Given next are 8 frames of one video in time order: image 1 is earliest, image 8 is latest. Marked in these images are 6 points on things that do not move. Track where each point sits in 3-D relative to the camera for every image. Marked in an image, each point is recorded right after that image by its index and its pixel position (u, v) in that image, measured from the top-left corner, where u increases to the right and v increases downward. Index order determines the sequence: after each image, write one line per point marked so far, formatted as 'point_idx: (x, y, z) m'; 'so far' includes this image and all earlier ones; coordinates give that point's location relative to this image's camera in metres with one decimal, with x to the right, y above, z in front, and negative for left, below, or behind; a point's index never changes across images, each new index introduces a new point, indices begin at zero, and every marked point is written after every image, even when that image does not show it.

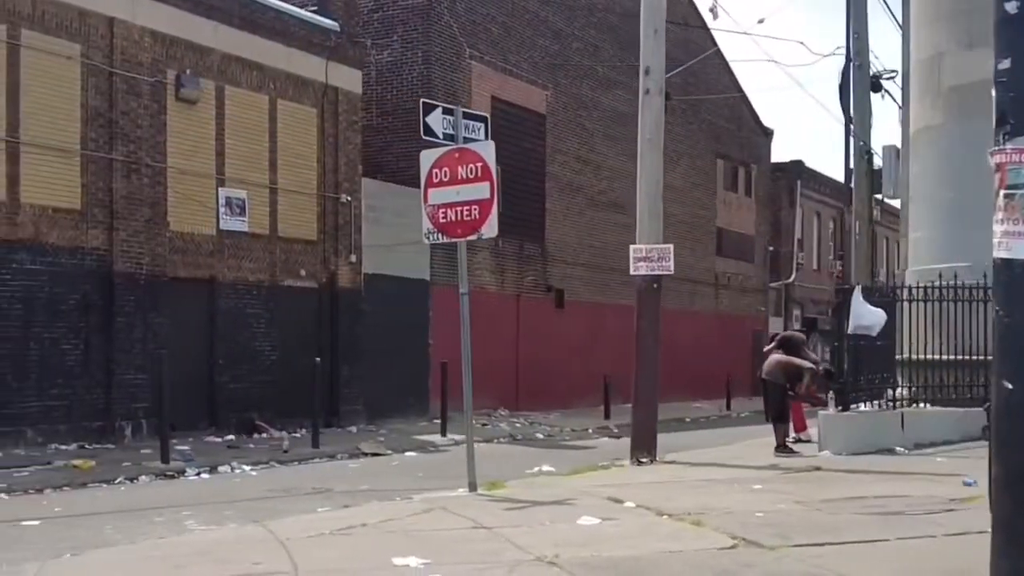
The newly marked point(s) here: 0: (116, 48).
0: (-5.5, +3.3, +16.6) m
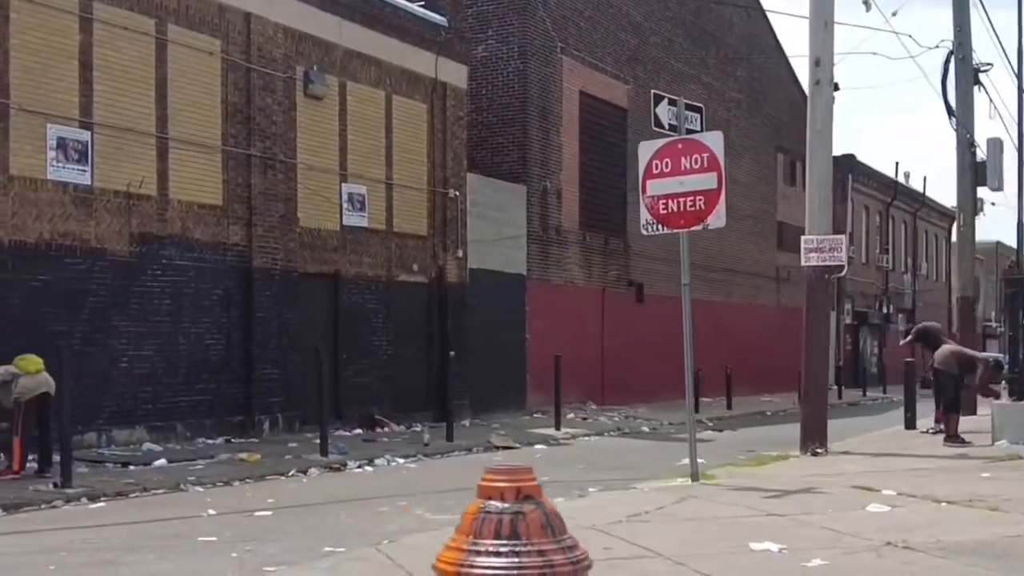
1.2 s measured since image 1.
0: (-3.6, +3.4, +16.7) m
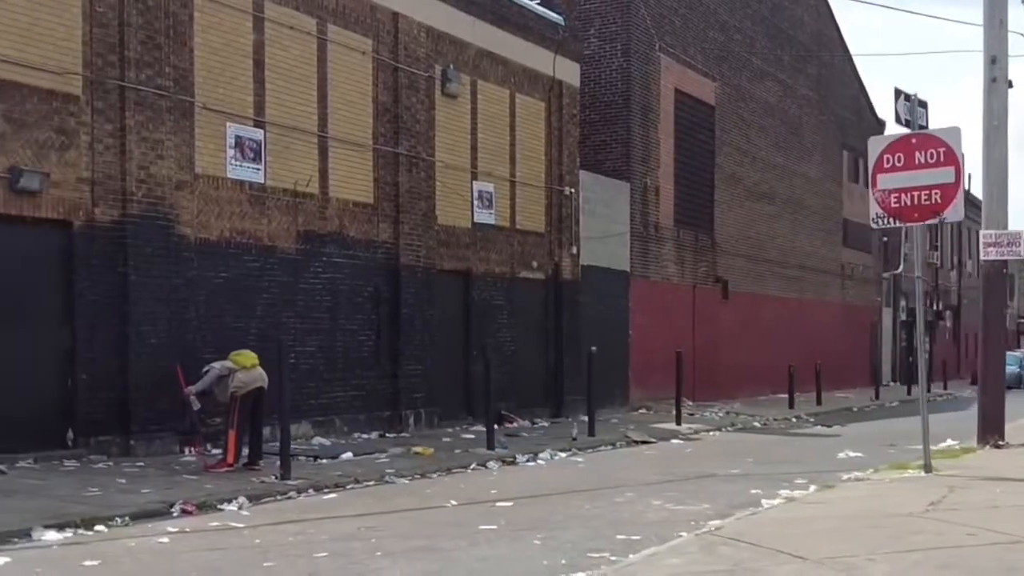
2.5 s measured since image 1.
0: (-1.6, +3.4, +16.8) m
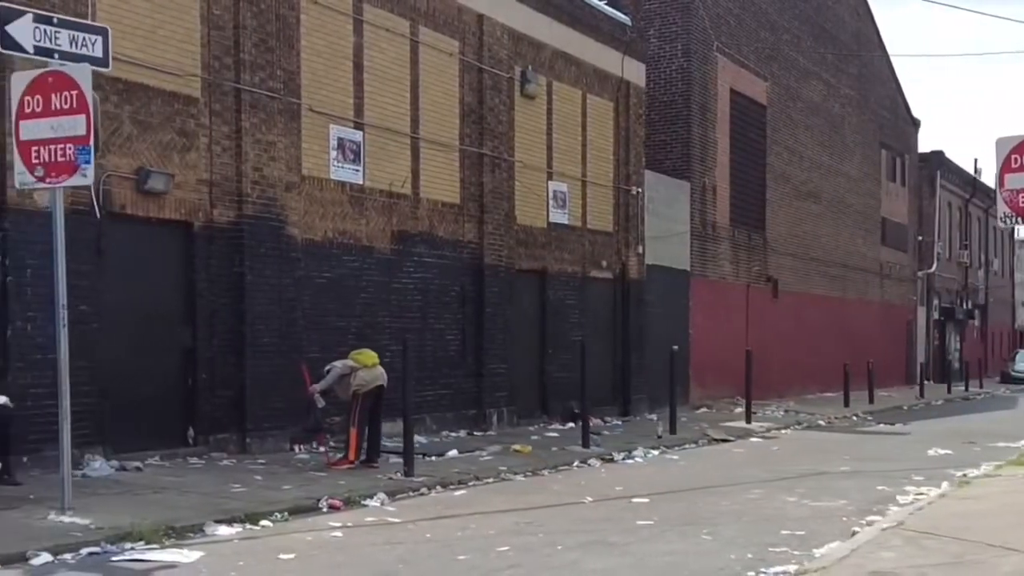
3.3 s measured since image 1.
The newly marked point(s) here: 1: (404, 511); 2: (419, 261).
0: (-0.4, +3.4, +17.0) m
1: (-0.8, -1.8, +9.6) m
2: (-1.2, +0.3, +15.8) m
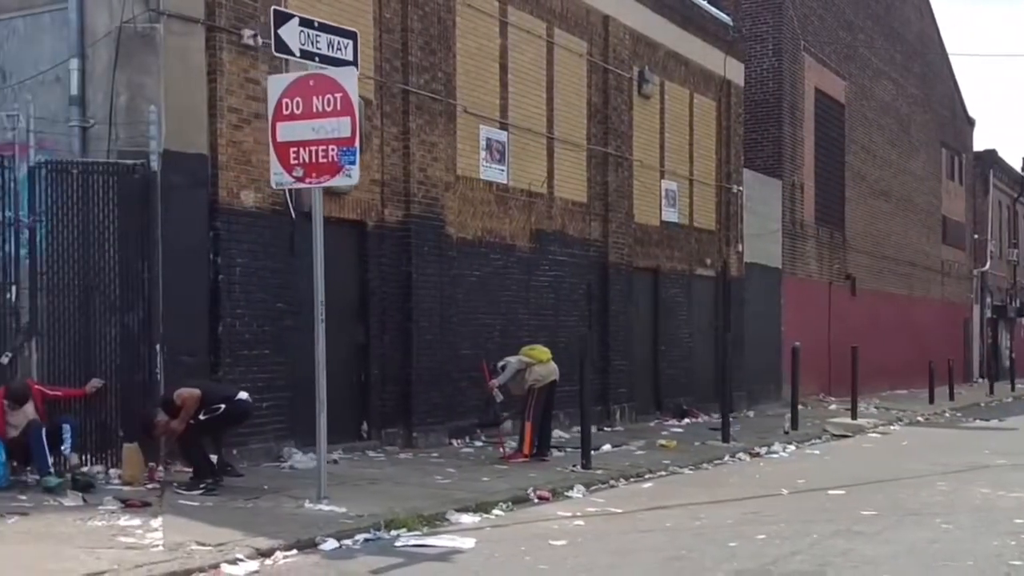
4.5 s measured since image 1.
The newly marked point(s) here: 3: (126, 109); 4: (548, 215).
0: (+1.4, +3.5, +17.2) m
1: (+0.8, -1.7, +9.8) m
2: (+0.6, +0.4, +16.0) m
3: (-3.1, +1.4, +9.8) m
4: (+0.5, +1.0, +15.8) m
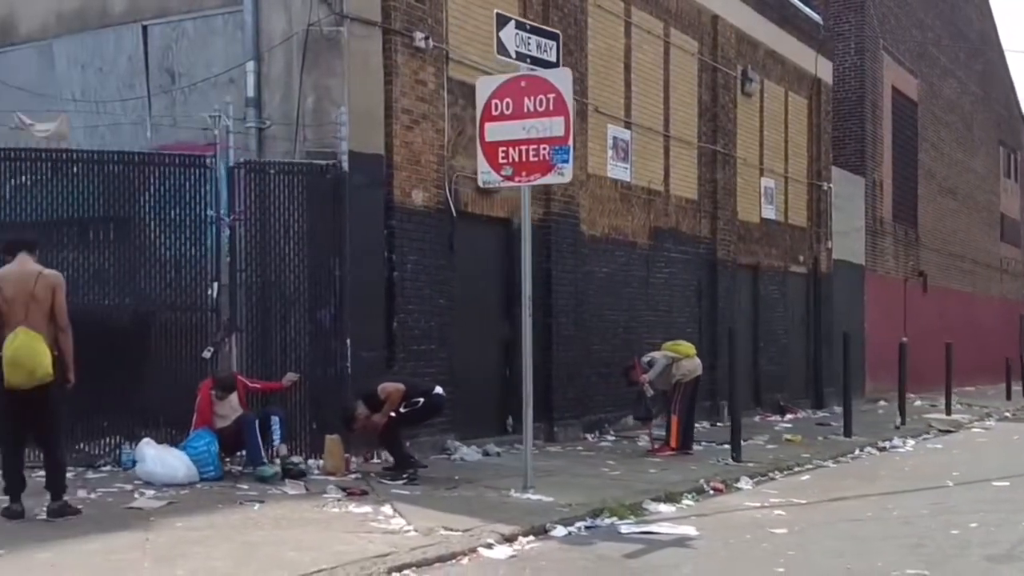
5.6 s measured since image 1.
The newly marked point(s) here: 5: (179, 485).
0: (+3.0, +3.5, +17.4) m
1: (+2.3, -1.7, +10.0) m
2: (+2.1, +0.4, +16.2) m
3: (-1.7, +1.5, +10.1) m
4: (+2.0, +1.0, +16.1) m
5: (-2.3, -1.4, +8.5) m
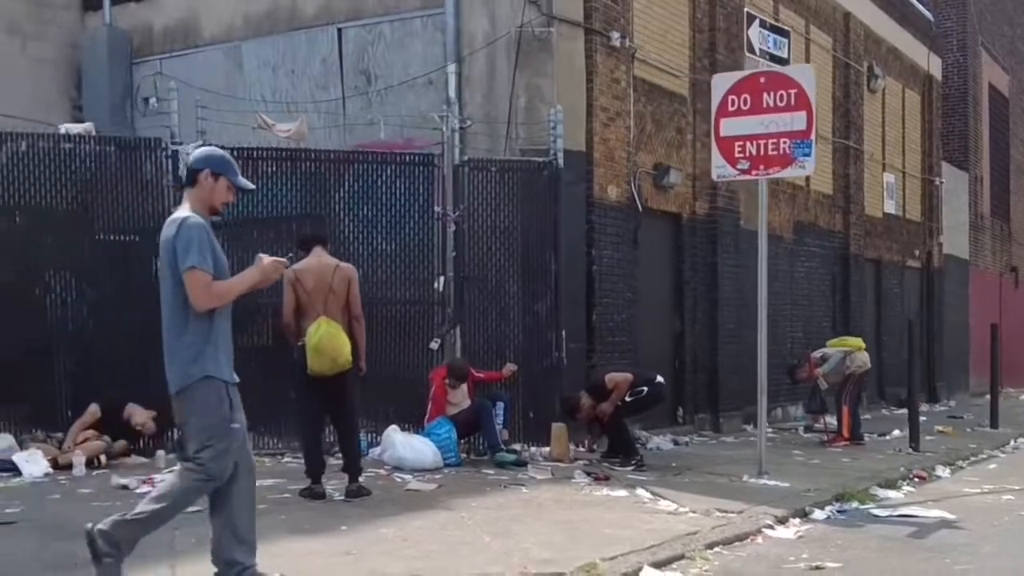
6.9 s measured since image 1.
0: (+4.9, +3.6, +17.6) m
1: (+4.1, -1.6, +10.2) m
2: (+4.0, +0.5, +16.4) m
3: (+0.1, +1.5, +10.4) m
4: (+4.0, +1.1, +16.2) m
5: (-0.6, -1.3, +8.9) m
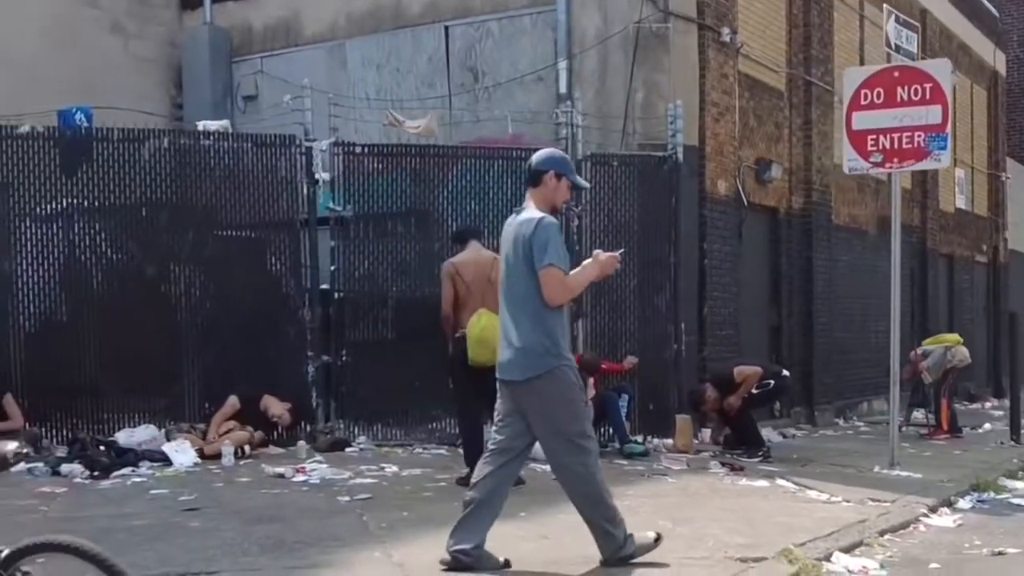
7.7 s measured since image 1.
0: (+6.0, +3.7, +17.6) m
1: (+5.1, -1.6, +10.3) m
2: (+5.2, +0.6, +16.5) m
3: (+1.1, +1.6, +10.5) m
4: (+5.1, +1.1, +16.3) m
5: (+0.4, -1.3, +9.0) m
